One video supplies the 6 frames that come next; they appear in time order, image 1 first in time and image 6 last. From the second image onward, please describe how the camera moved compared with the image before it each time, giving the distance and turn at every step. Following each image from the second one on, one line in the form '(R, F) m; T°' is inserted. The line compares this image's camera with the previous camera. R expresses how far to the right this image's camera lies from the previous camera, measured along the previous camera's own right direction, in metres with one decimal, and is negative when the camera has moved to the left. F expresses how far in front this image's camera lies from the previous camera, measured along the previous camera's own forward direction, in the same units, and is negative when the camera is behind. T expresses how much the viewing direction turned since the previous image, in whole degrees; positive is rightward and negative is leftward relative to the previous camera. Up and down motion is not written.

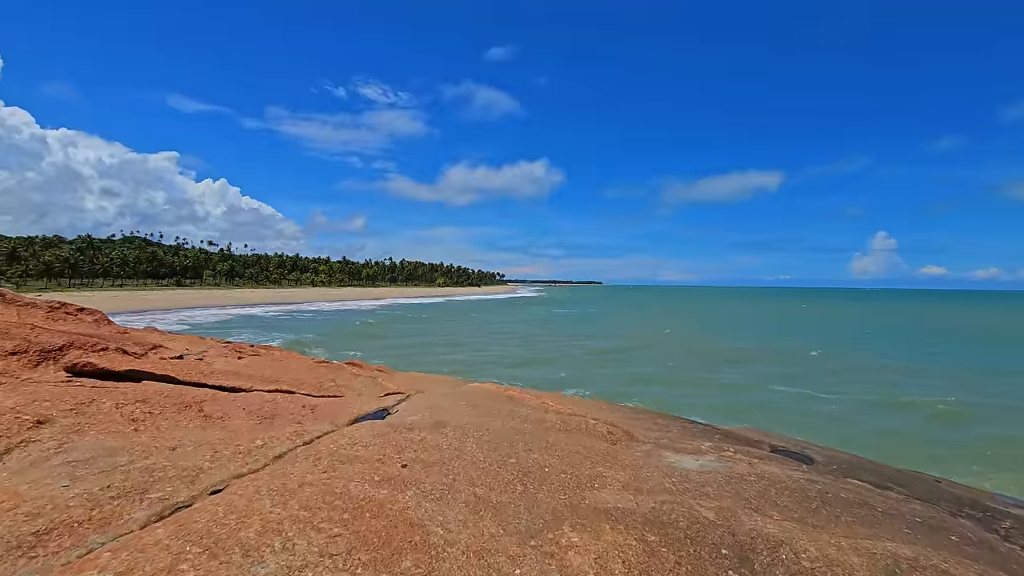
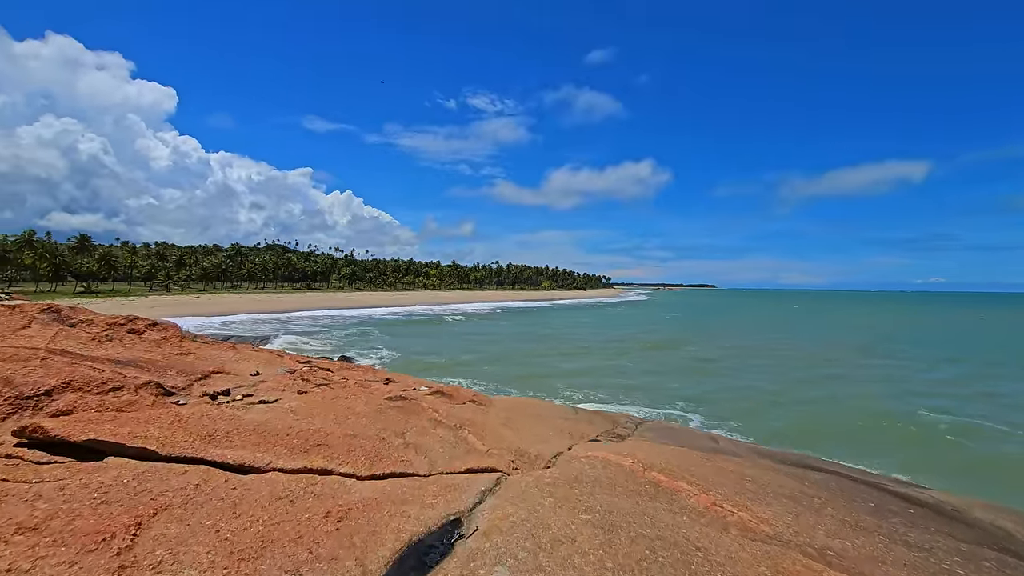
(-0.5, +3.5) m; -12°
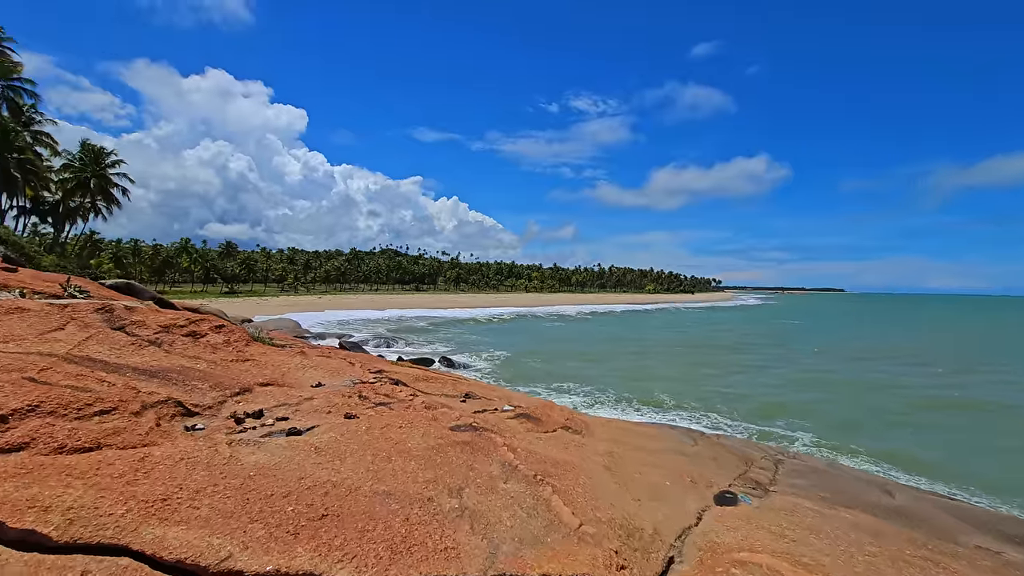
(0.0, +2.6) m; -11°
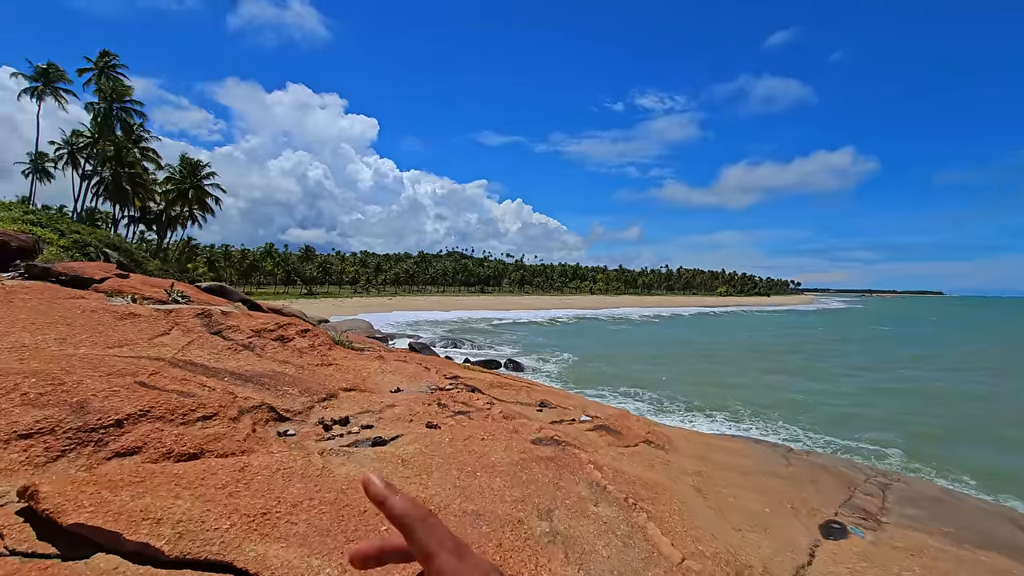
(-0.3, +0.3) m; -7°
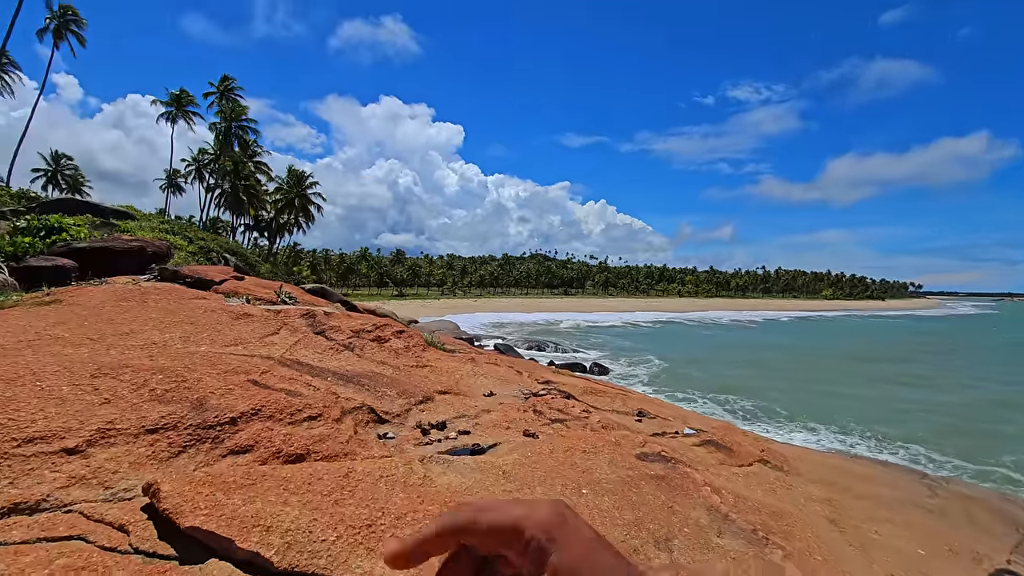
(-0.3, +0.4) m; -9°
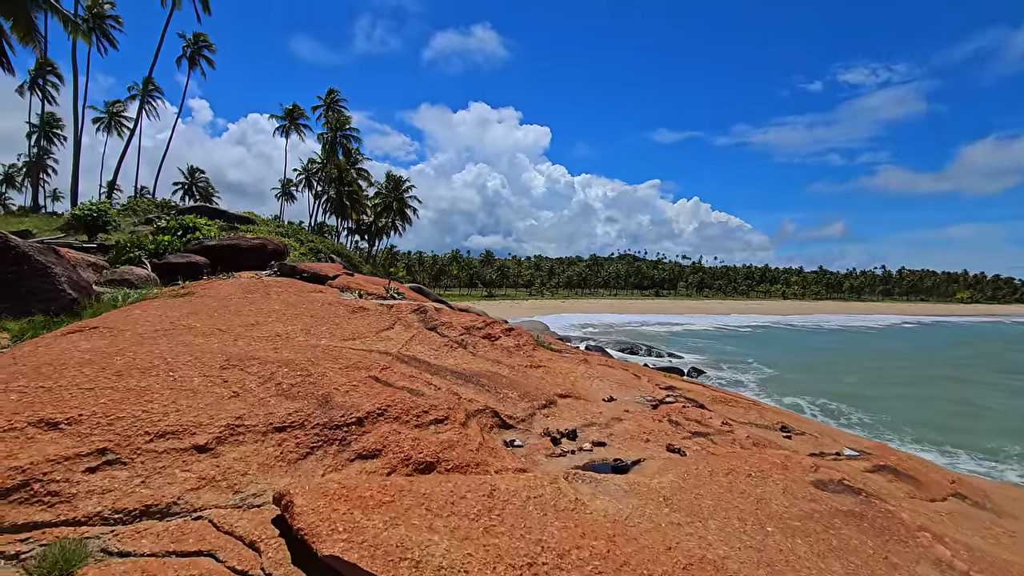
(-0.7, +0.8) m; -10°
